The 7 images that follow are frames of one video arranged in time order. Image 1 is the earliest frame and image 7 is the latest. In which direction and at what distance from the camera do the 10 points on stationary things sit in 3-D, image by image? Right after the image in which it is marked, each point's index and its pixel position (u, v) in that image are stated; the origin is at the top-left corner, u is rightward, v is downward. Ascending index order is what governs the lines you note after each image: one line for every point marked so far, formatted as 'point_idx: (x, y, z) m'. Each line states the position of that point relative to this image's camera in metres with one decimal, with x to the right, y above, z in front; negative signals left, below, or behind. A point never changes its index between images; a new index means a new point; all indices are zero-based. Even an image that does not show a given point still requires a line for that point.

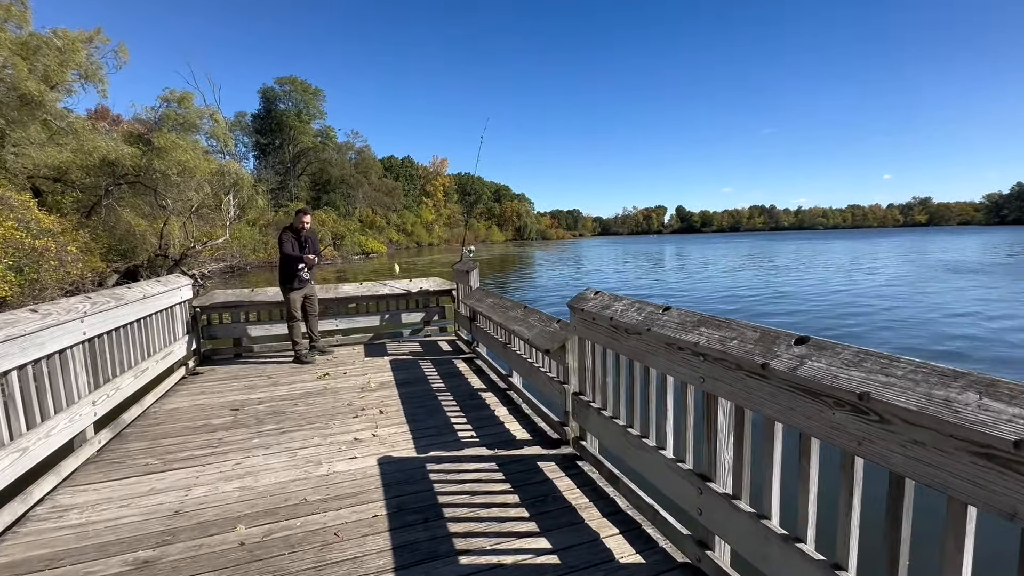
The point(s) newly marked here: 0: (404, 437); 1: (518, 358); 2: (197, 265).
0: (-0.8, -1.1, +3.6) m
1: (0.0, -0.6, +4.2) m
2: (-11.9, +0.9, +18.6) m
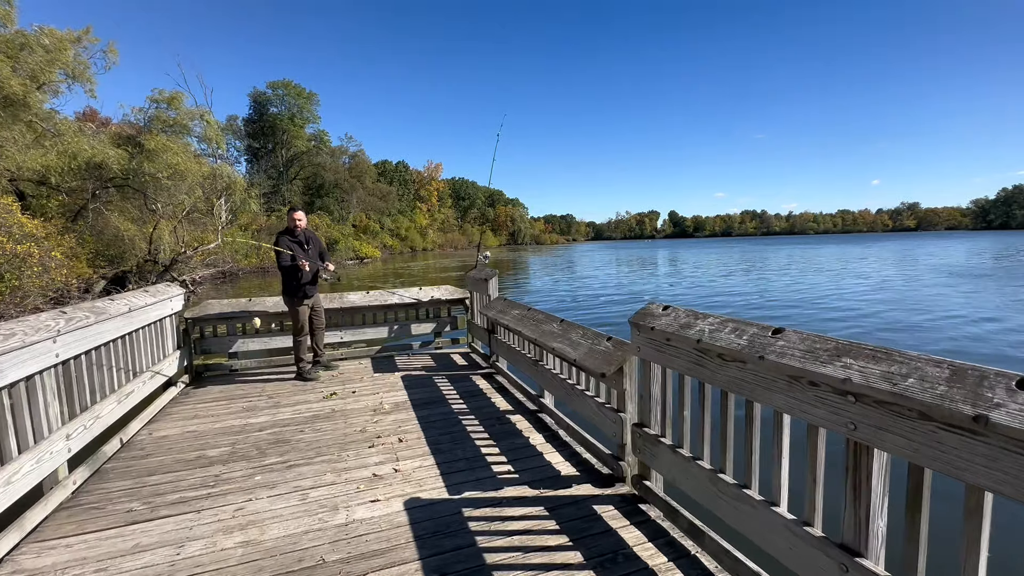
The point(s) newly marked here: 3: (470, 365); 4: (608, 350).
0: (-0.5, -1.2, +3.1) m
1: (+0.3, -0.7, +3.8) m
2: (-11.9, +0.6, +18.0) m
3: (-0.5, -0.9, +5.5) m
4: (+0.6, -0.4, +2.9) m
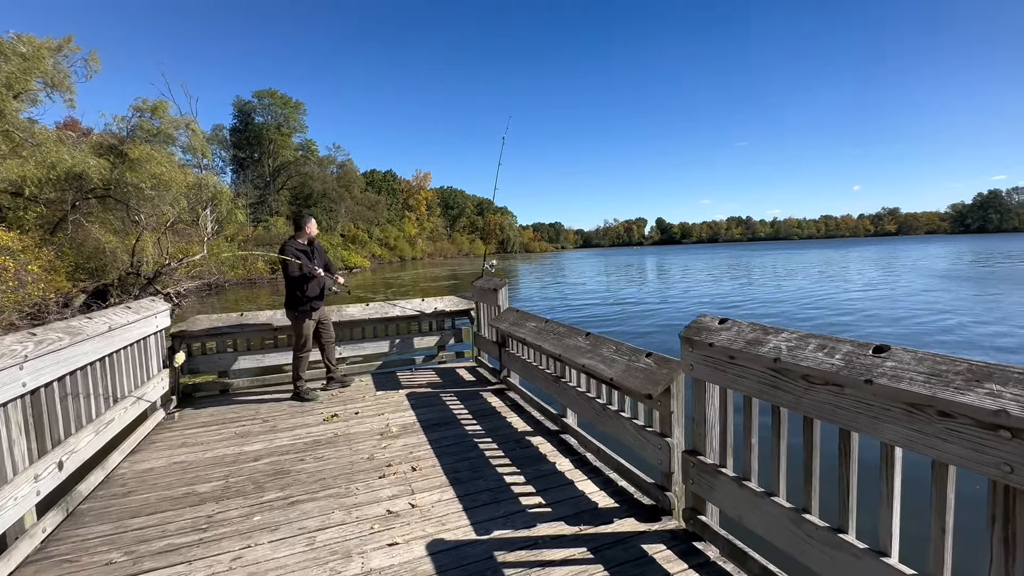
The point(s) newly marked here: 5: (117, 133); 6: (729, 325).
0: (-0.3, -1.2, +2.8) m
1: (+0.5, -0.8, +3.5) m
2: (-12.1, +0.2, +17.4) m
3: (-0.4, -1.0, +5.2) m
4: (+0.7, -0.4, +2.6) m
5: (-12.5, +4.9, +15.5) m
6: (+1.0, -0.2, +2.2) m
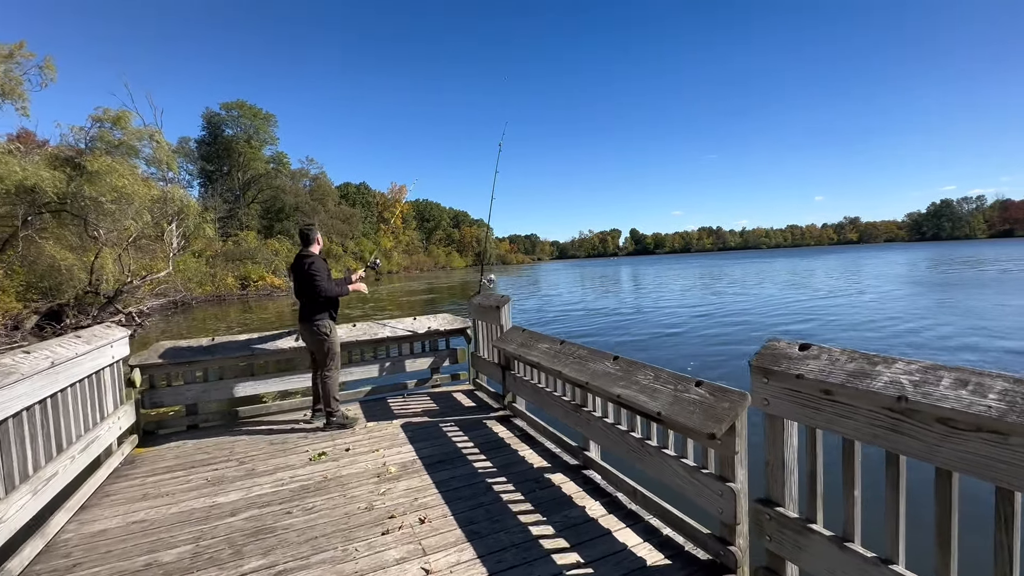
0: (-0.2, -1.3, +2.3) m
1: (+0.6, -0.9, +3.1) m
2: (-12.6, -0.5, +16.4) m
3: (-0.3, -1.1, +4.7) m
4: (+0.9, -0.5, +2.3) m
5: (-13.1, +4.3, +14.6) m
6: (+1.1, -0.2, +1.8) m
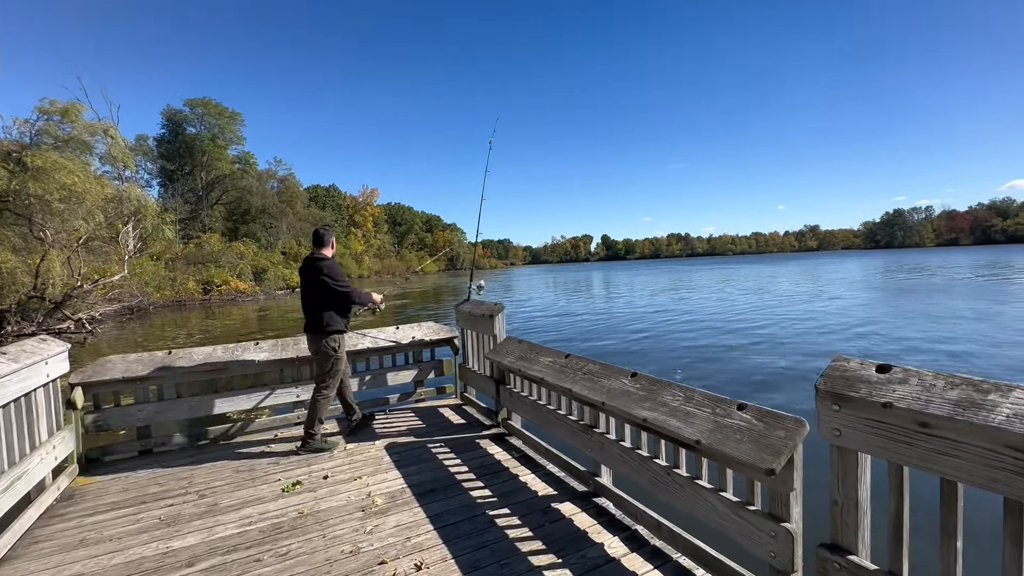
0: (-0.1, -1.4, +2.0) m
1: (+0.6, -0.9, +2.8) m
2: (-13.3, -0.6, +15.3) m
3: (-0.4, -1.2, +4.3) m
4: (+1.0, -0.6, +2.0) m
5: (-13.7, +4.2, +13.5) m
6: (+1.2, -0.3, +1.6) m
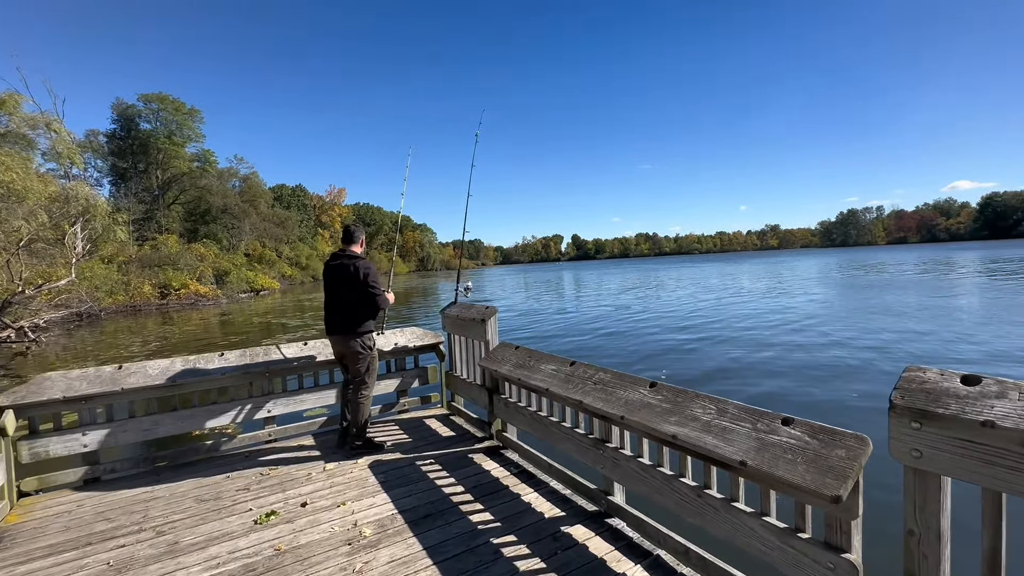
0: (0.0, -1.4, +1.7) m
1: (+0.7, -0.9, +2.5) m
2: (-14.0, -0.8, +14.2) m
3: (-0.4, -1.2, +4.0) m
4: (+1.1, -0.6, +1.7) m
5: (-14.3, +4.0, +12.4) m
6: (+1.3, -0.3, +1.3) m
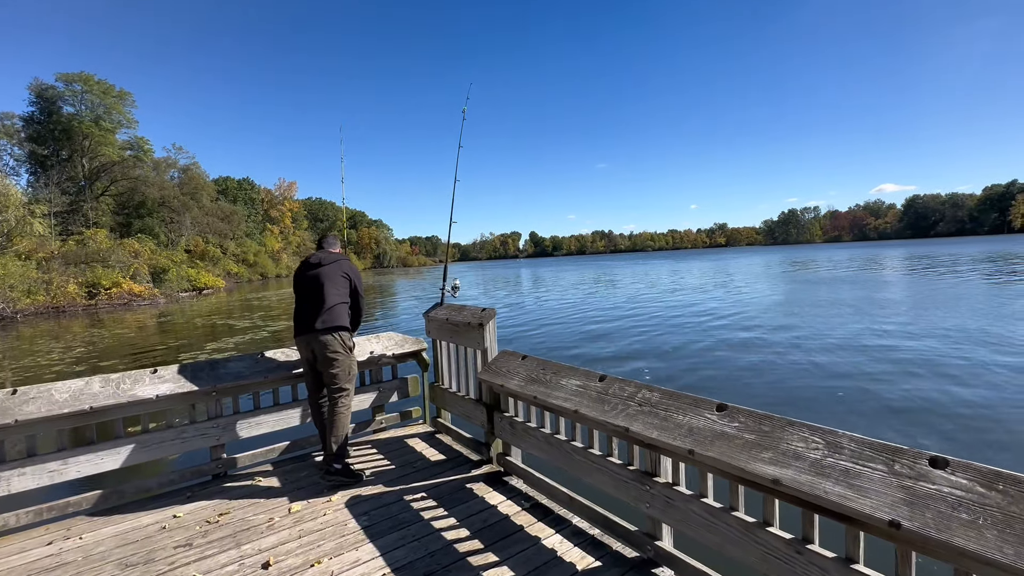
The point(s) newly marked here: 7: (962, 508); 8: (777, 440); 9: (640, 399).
0: (+0.2, -1.4, +1.1) m
1: (+0.8, -0.9, +2.0) m
2: (-14.9, -0.8, +12.3) m
3: (-0.4, -1.2, +3.4) m
4: (+1.3, -0.6, +1.3) m
5: (-15.0, +4.0, +10.5) m
6: (+1.6, -0.3, +0.9) m
7: (+1.2, -0.6, +1.3) m
8: (+0.9, -0.5, +1.8) m
9: (+0.6, -0.5, +2.2) m
